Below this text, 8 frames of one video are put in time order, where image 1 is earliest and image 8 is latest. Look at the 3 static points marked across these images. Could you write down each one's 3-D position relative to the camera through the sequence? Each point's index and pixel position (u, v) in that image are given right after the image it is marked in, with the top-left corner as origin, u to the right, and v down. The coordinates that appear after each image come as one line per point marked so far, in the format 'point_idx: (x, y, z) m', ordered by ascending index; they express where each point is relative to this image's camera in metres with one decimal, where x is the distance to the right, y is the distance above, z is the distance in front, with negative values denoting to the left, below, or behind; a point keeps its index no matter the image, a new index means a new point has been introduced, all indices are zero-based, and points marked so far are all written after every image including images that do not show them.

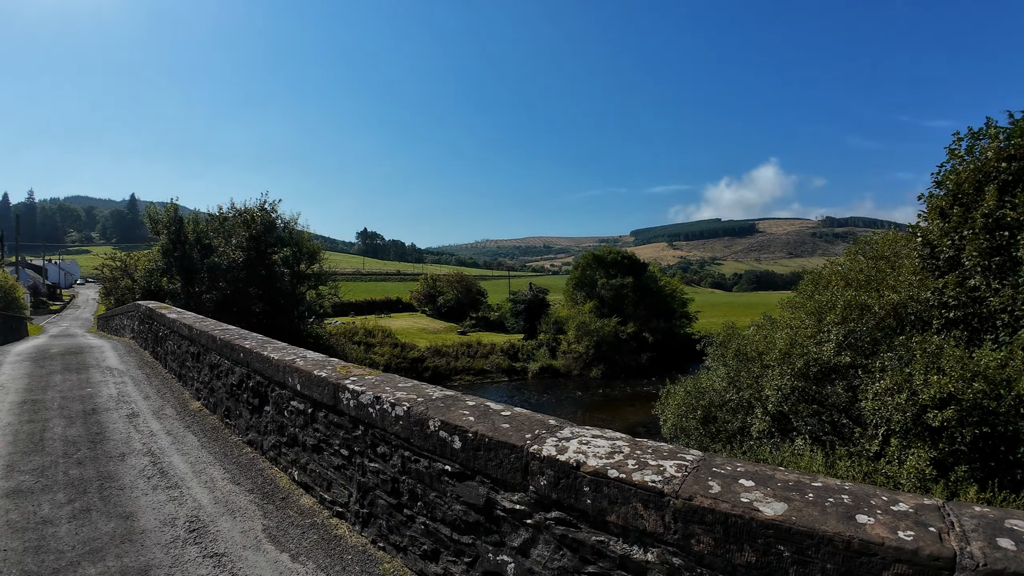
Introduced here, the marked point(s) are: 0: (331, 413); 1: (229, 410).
0: (-1.2, -0.8, +3.1) m
1: (-2.7, -1.2, +4.6) m
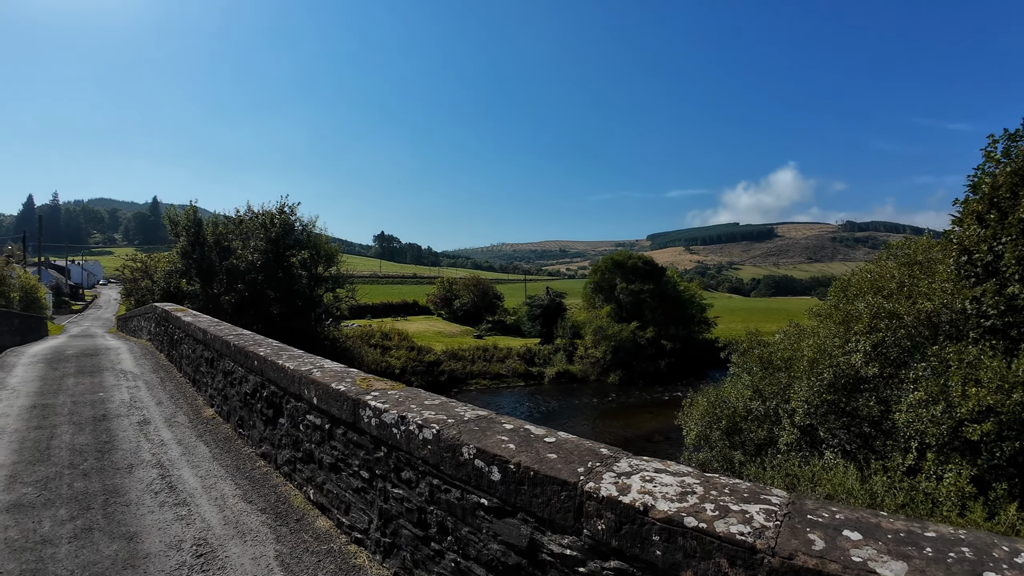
0: (-0.9, -0.8, +2.8) m
1: (-2.4, -1.2, +4.4) m
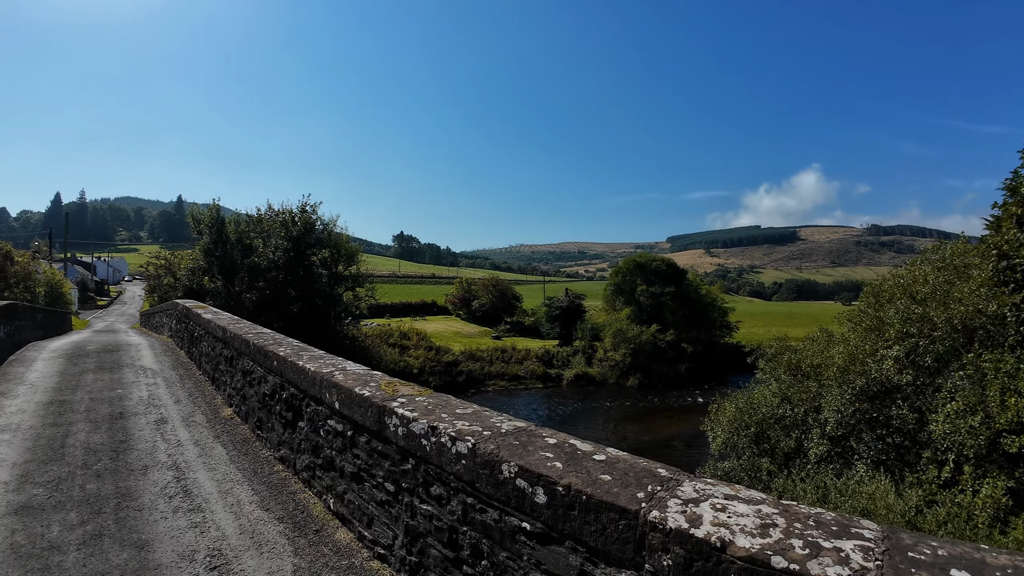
0: (-0.7, -0.8, +2.6) m
1: (-2.2, -1.1, +4.2) m
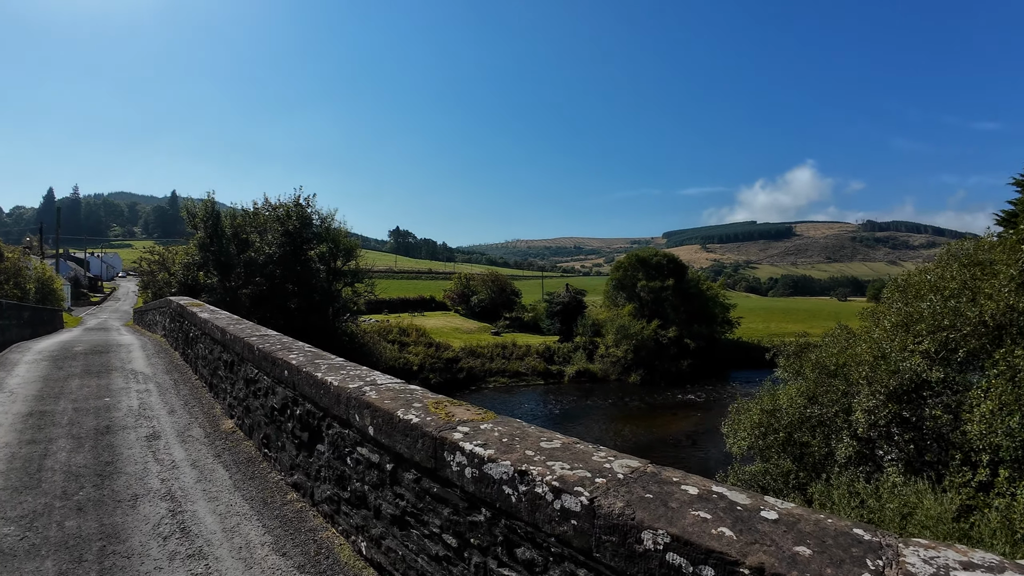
0: (-0.4, -0.8, +2.0) m
1: (-1.8, -1.1, +3.6) m
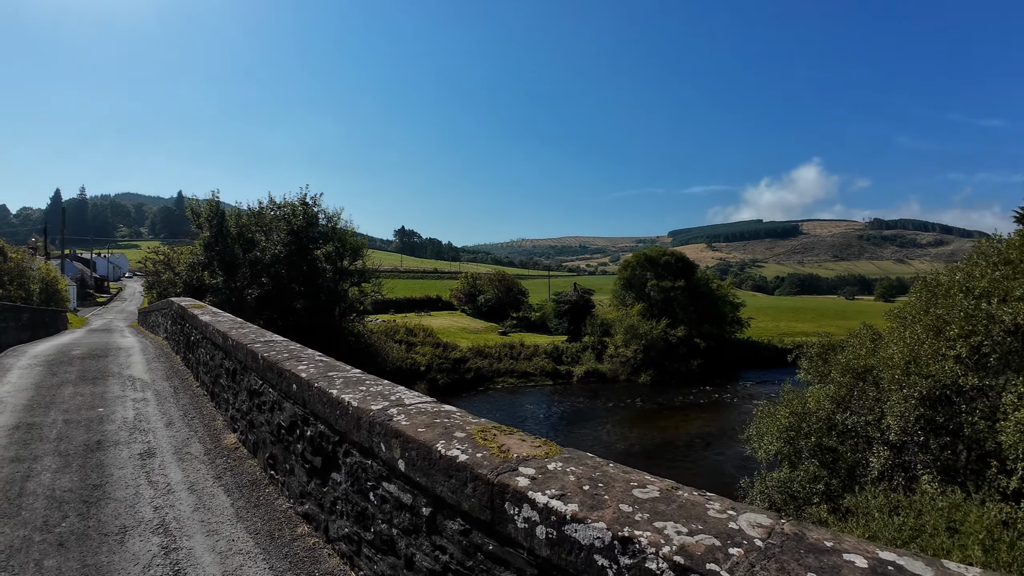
0: (-0.1, -0.8, +1.6) m
1: (-1.5, -1.1, +3.2) m
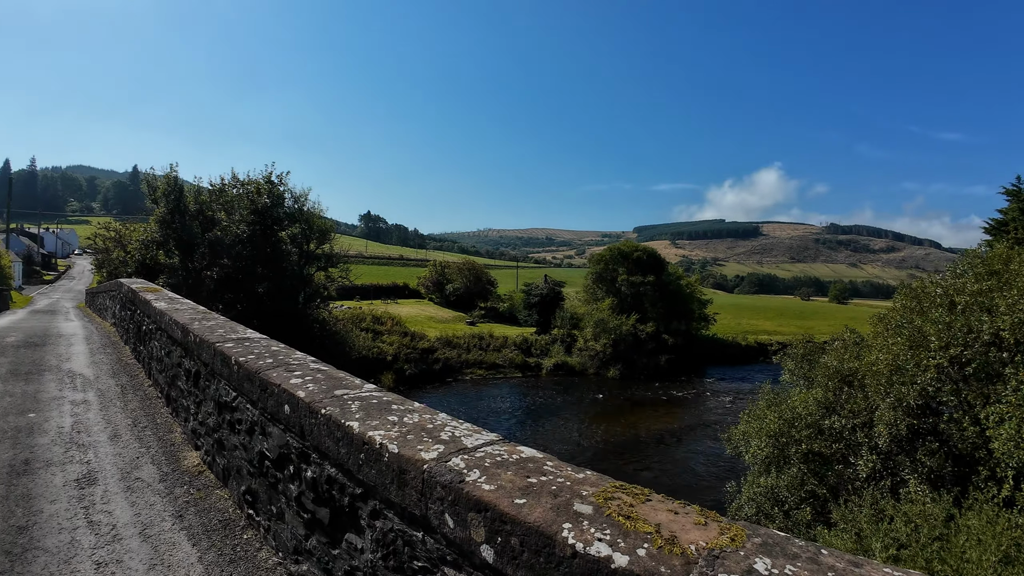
0: (+0.2, -0.8, +1.0) m
1: (-1.3, -1.1, +2.5) m
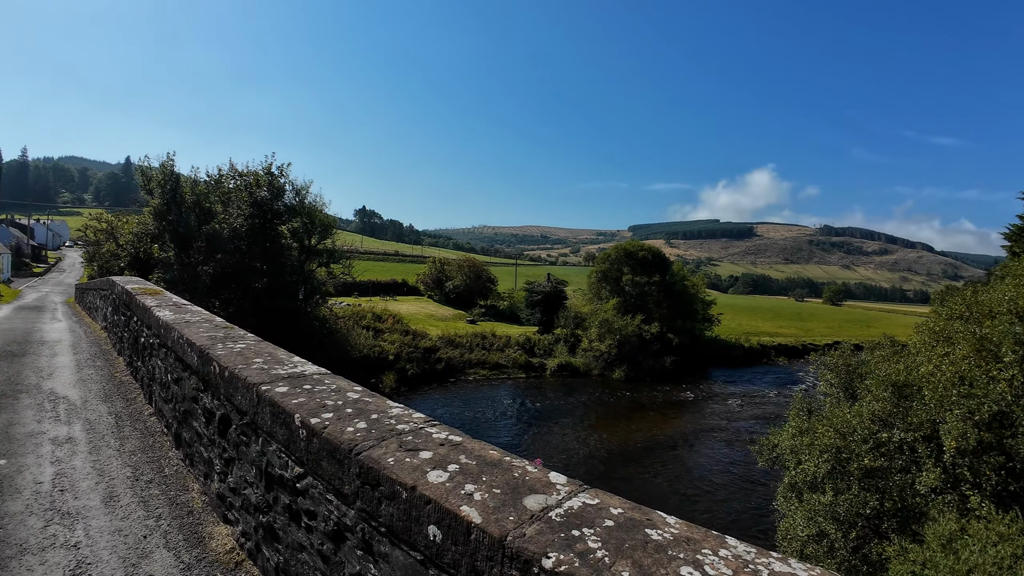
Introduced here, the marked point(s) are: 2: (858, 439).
0: (+1.0, -0.9, +0.1) m
1: (-0.5, -1.1, +1.6) m
2: (+7.4, -3.3, +10.5) m
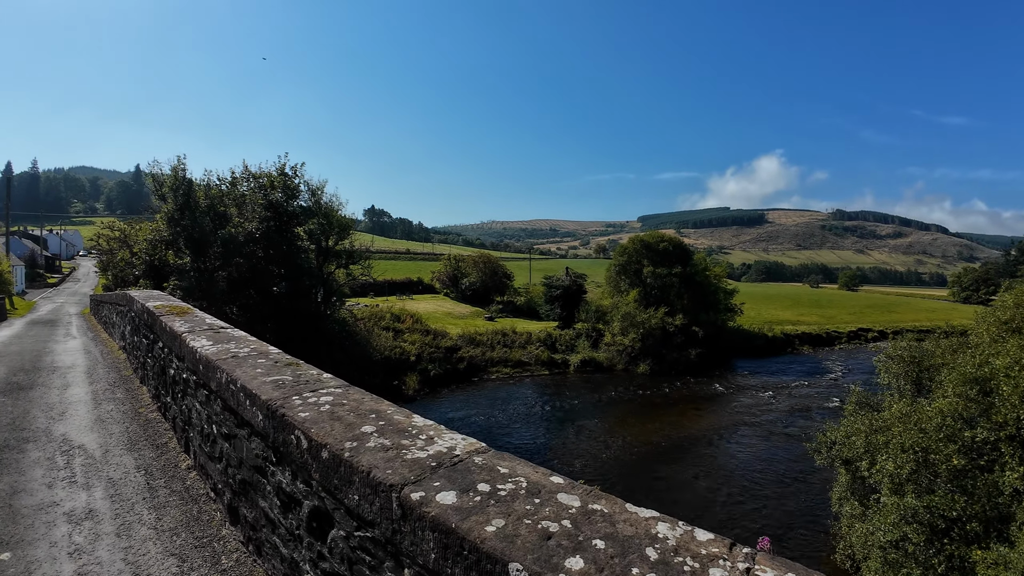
0: (+1.8, -1.0, -0.8) m
1: (+0.3, -1.2, +0.8) m
2: (+8.5, -3.0, +9.6) m
